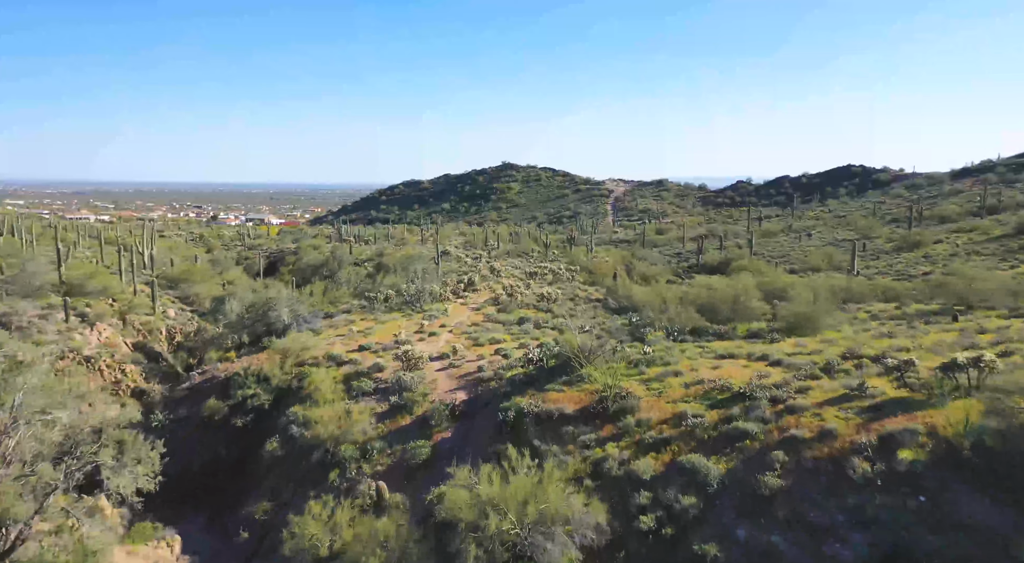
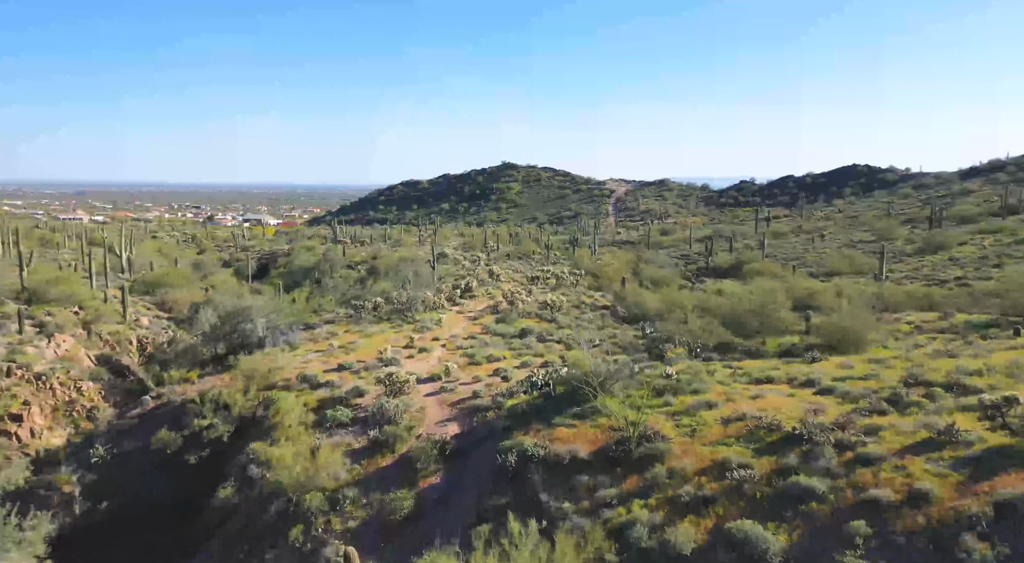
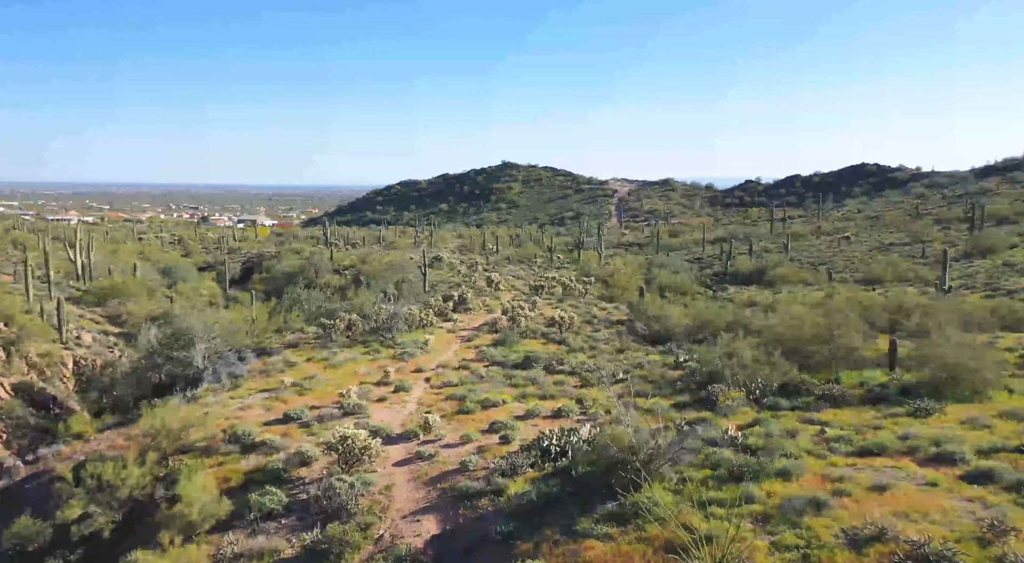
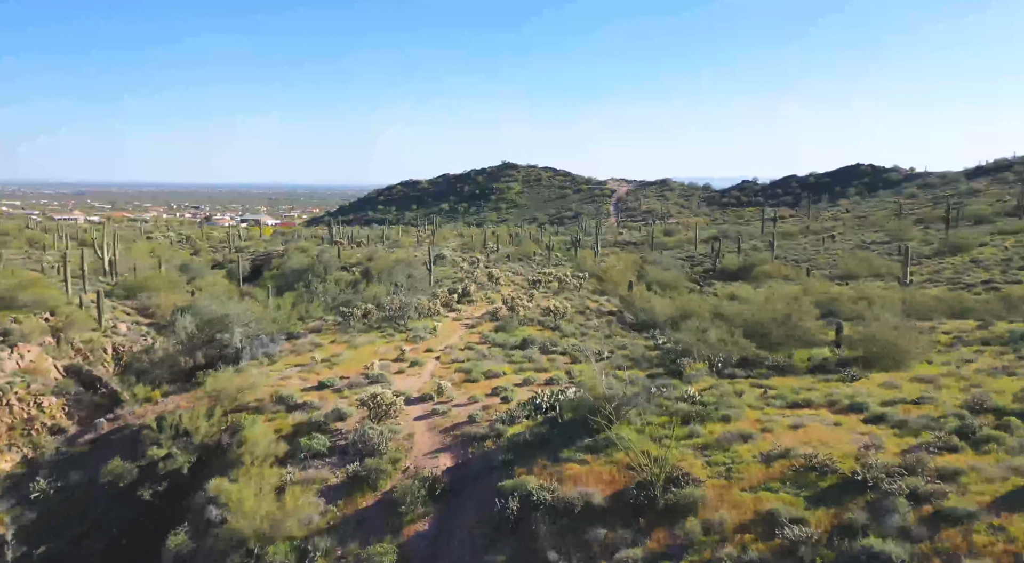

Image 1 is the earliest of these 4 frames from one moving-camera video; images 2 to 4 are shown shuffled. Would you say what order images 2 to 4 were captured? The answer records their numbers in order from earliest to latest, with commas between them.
2, 4, 3
